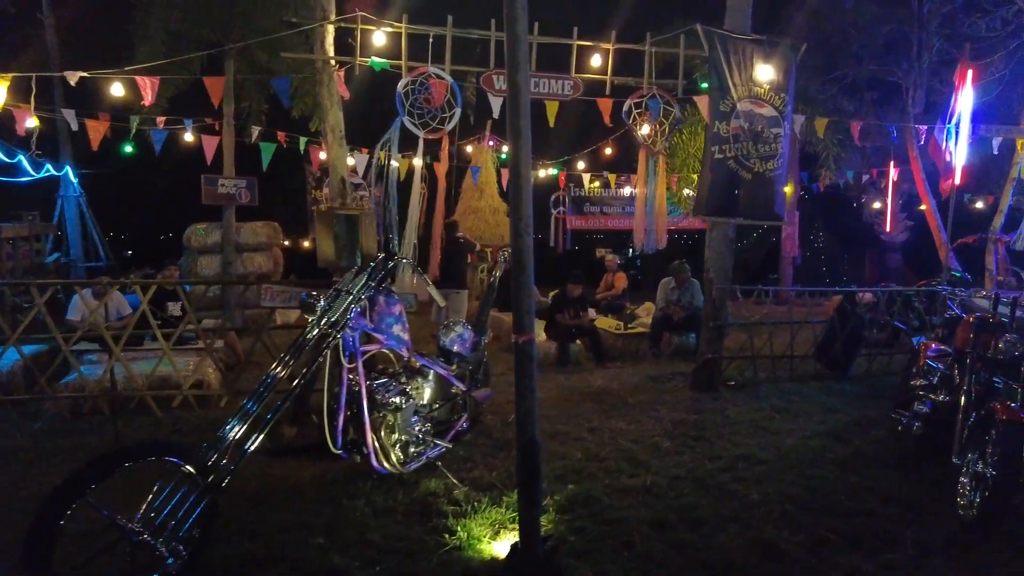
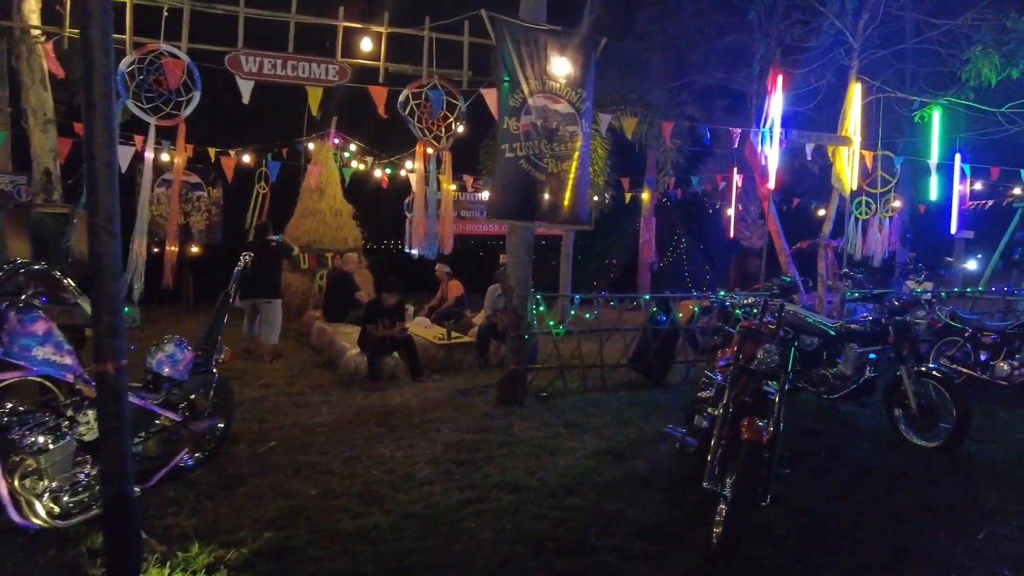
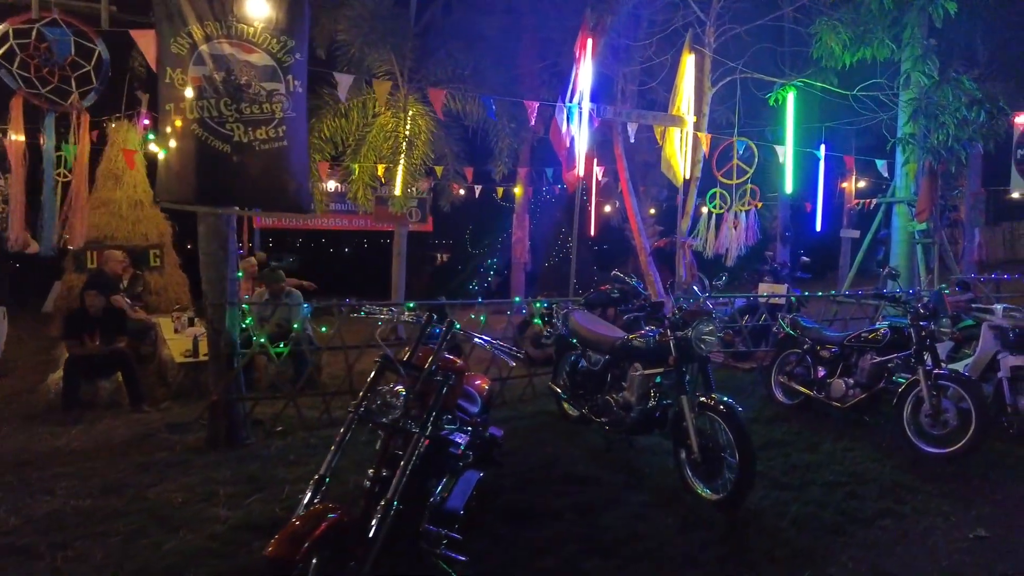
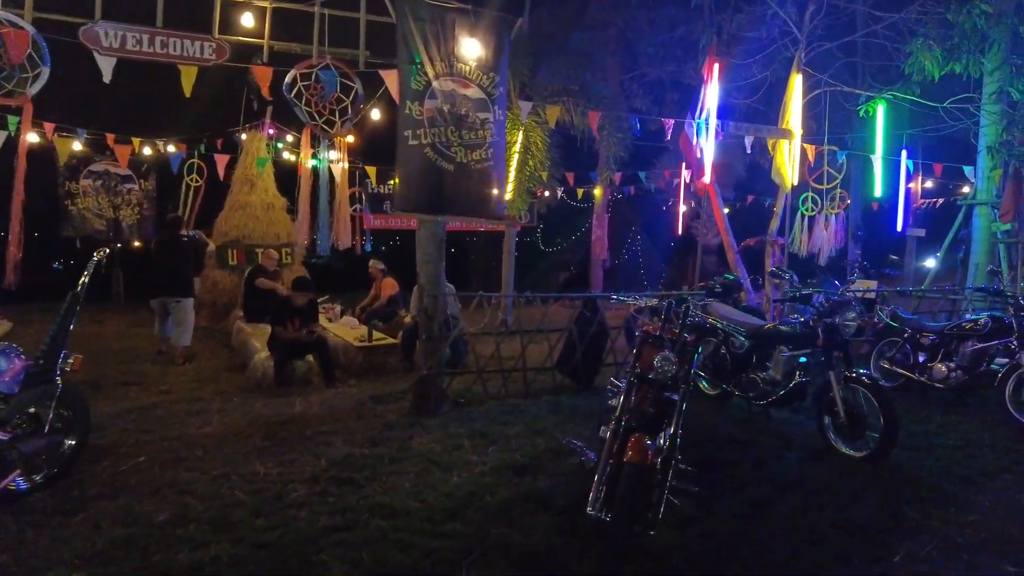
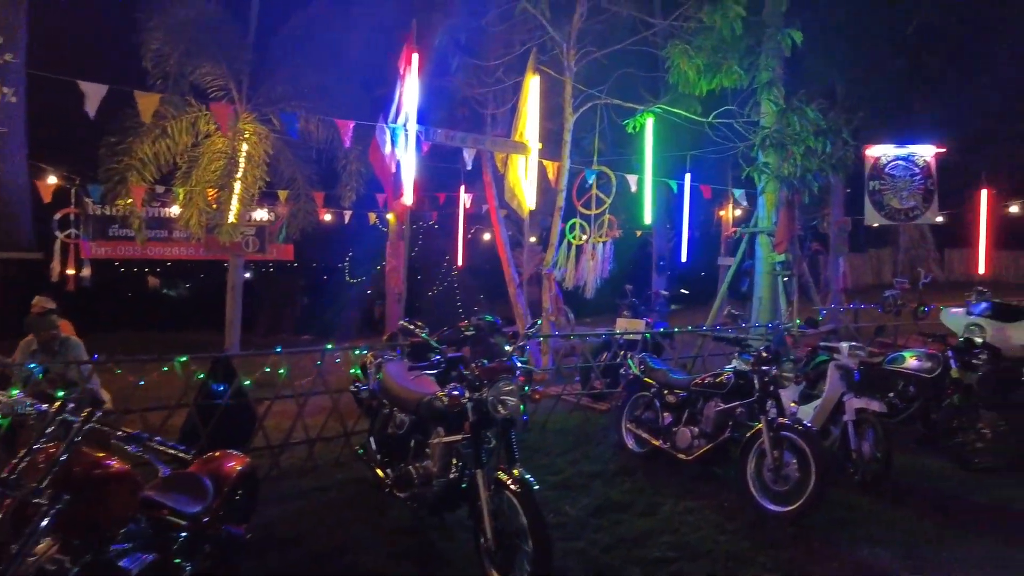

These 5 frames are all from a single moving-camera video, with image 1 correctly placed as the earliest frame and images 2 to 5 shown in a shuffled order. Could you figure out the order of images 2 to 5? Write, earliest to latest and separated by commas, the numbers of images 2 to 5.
2, 4, 3, 5
